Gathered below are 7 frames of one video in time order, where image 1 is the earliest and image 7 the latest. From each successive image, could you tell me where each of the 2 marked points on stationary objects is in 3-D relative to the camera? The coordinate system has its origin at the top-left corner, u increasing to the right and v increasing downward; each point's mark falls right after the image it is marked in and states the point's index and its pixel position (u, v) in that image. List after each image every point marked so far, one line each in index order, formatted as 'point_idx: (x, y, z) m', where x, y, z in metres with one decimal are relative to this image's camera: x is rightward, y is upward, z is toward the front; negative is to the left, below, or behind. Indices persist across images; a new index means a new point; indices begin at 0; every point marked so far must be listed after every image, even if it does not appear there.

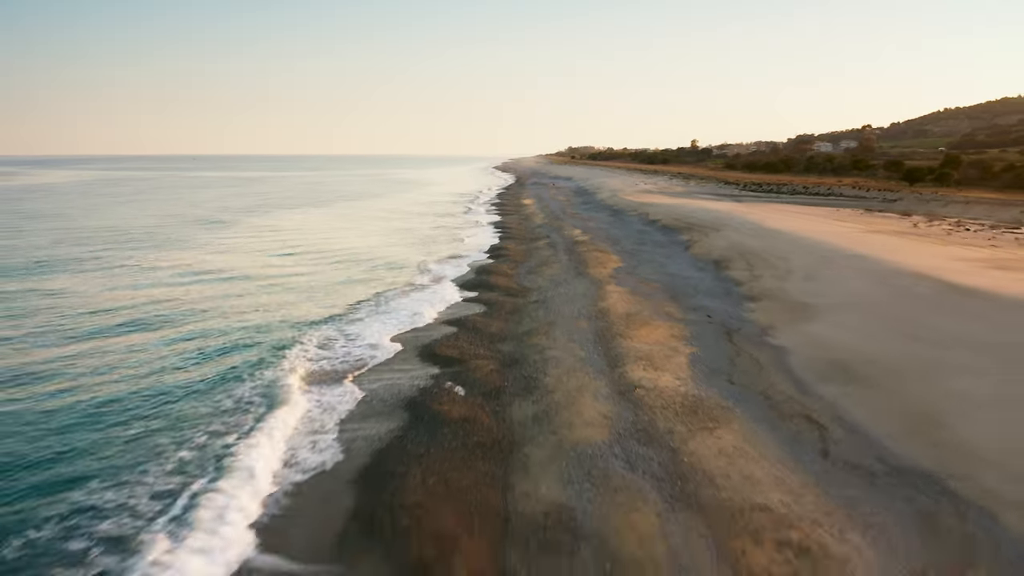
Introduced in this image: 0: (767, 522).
0: (+1.6, -1.5, +5.9) m
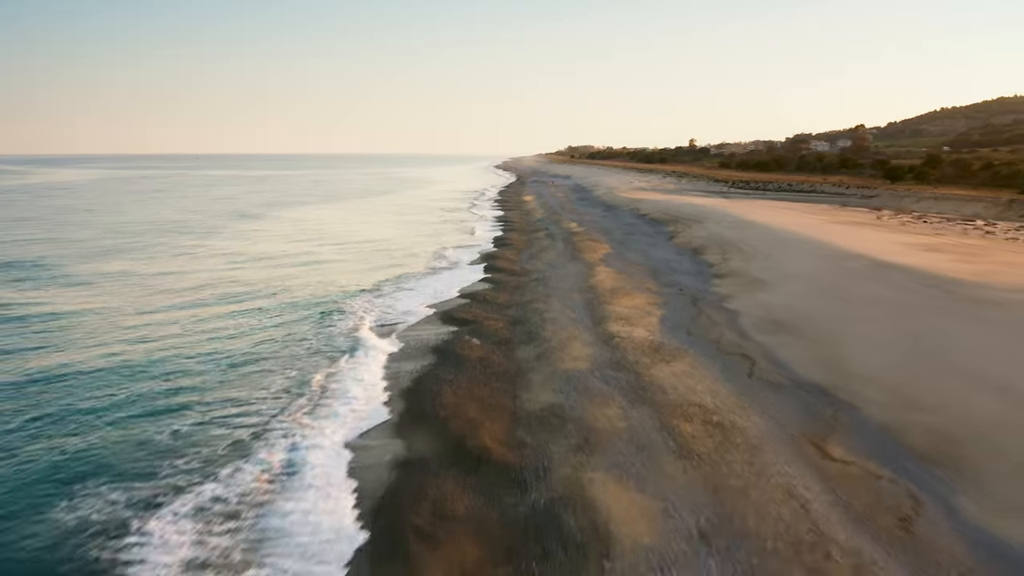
0: (+1.7, -1.1, +8.4) m
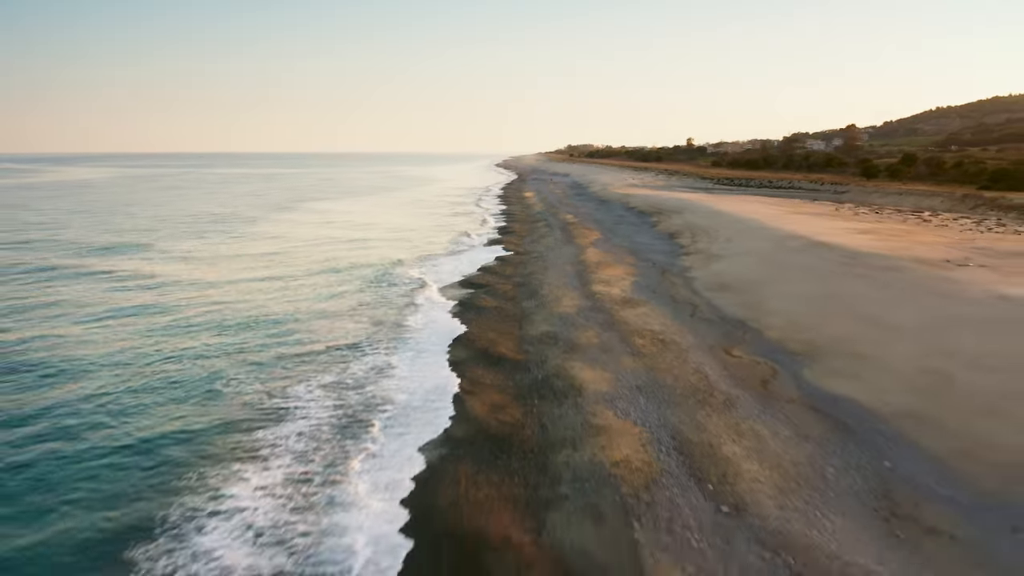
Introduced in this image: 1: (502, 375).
0: (+1.8, -0.6, +12.0) m
1: (-0.1, -1.0, +10.1) m
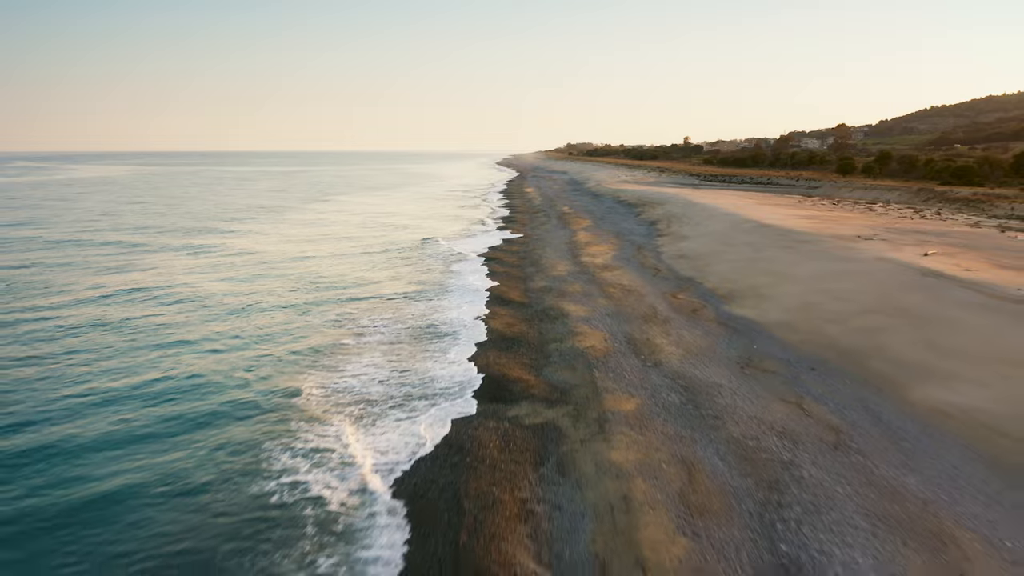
0: (+1.9, +0.1, +16.2) m
1: (0.0, -0.4, +14.3) m
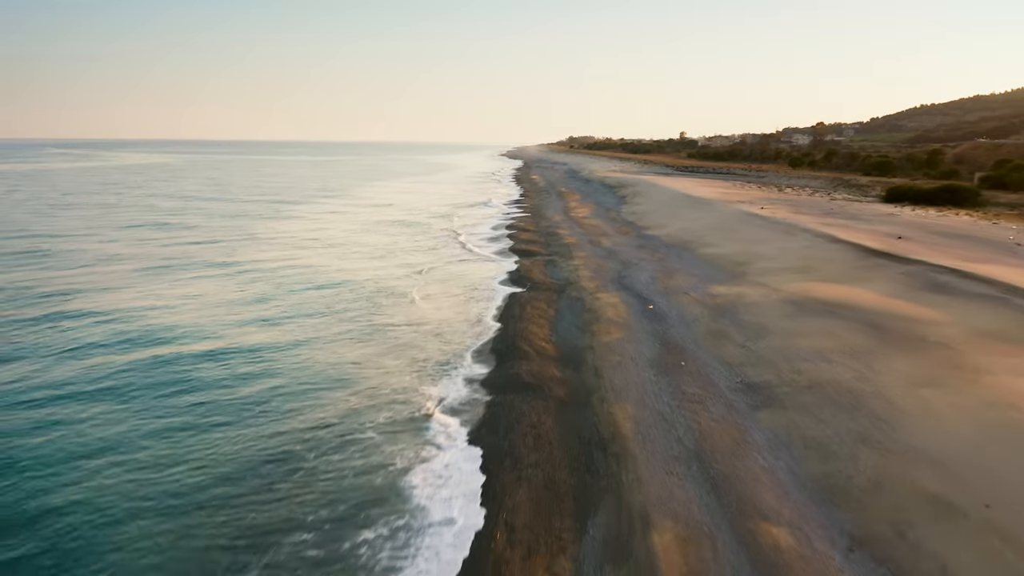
0: (+2.5, +2.0, +28.6) m
1: (+0.6, +1.6, +26.7) m
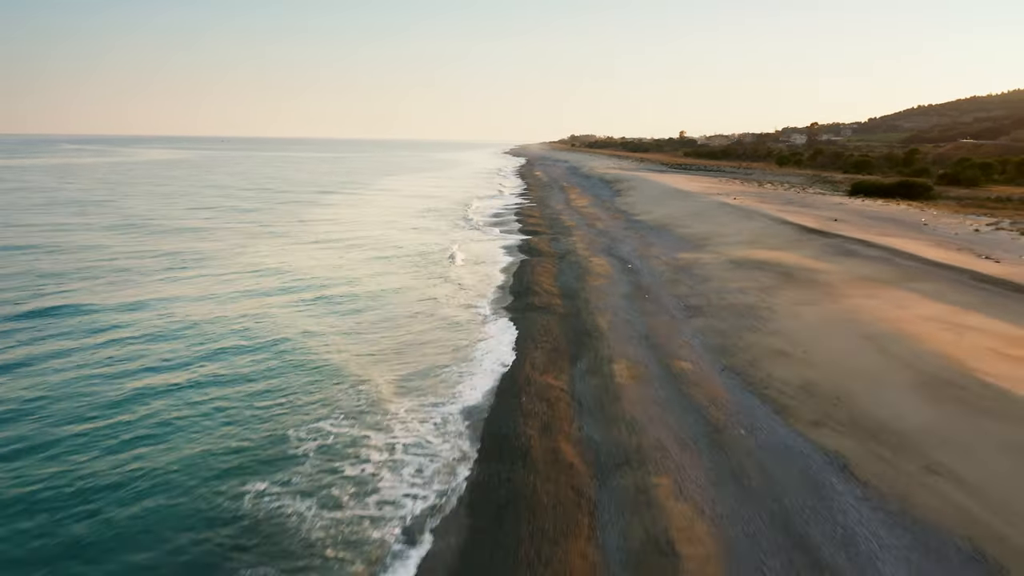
0: (+2.8, +2.8, +33.3) m
1: (+0.9, +2.4, +31.4) m
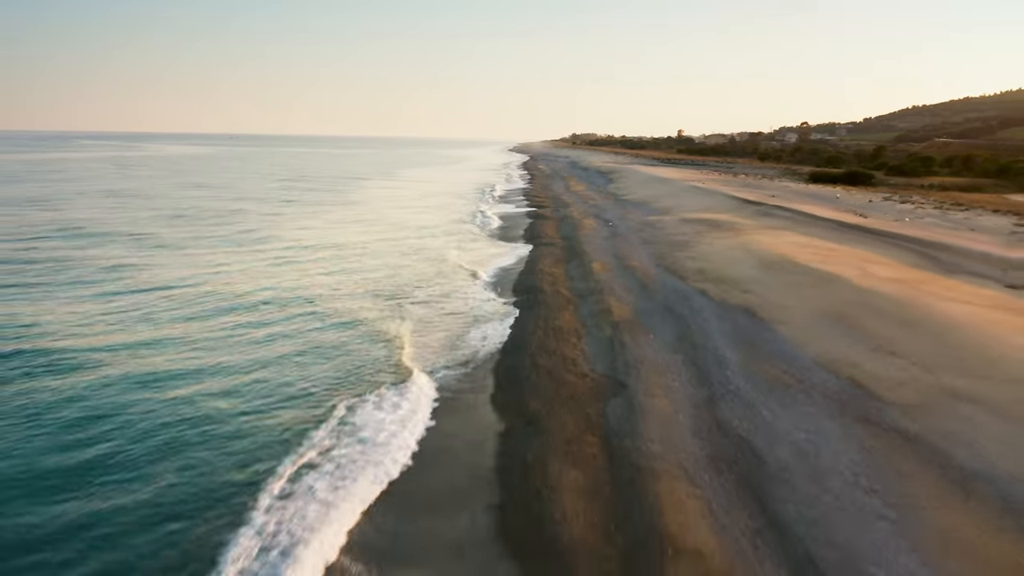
0: (+3.2, +4.3, +40.6) m
1: (+1.3, +3.9, +38.7) m
